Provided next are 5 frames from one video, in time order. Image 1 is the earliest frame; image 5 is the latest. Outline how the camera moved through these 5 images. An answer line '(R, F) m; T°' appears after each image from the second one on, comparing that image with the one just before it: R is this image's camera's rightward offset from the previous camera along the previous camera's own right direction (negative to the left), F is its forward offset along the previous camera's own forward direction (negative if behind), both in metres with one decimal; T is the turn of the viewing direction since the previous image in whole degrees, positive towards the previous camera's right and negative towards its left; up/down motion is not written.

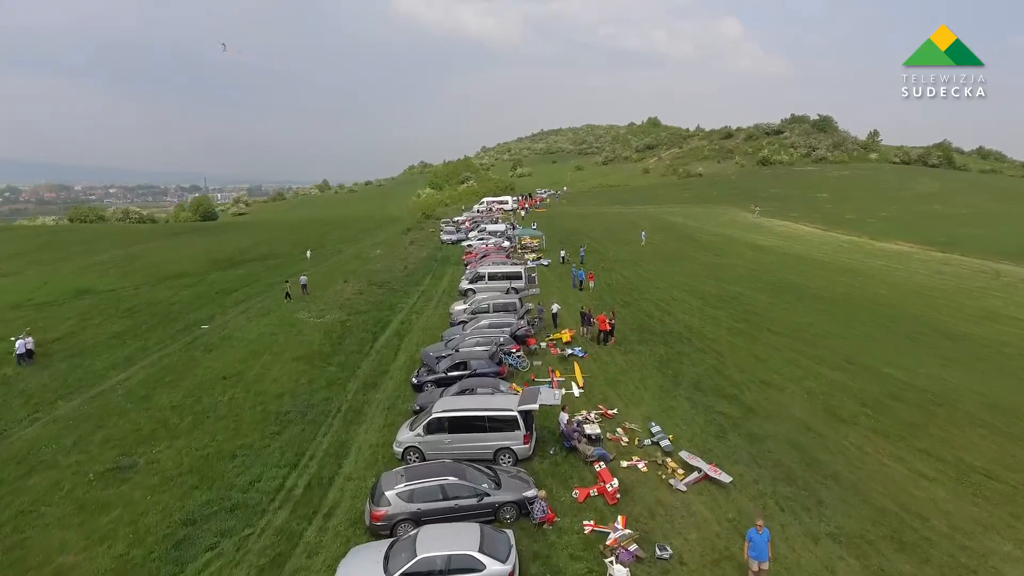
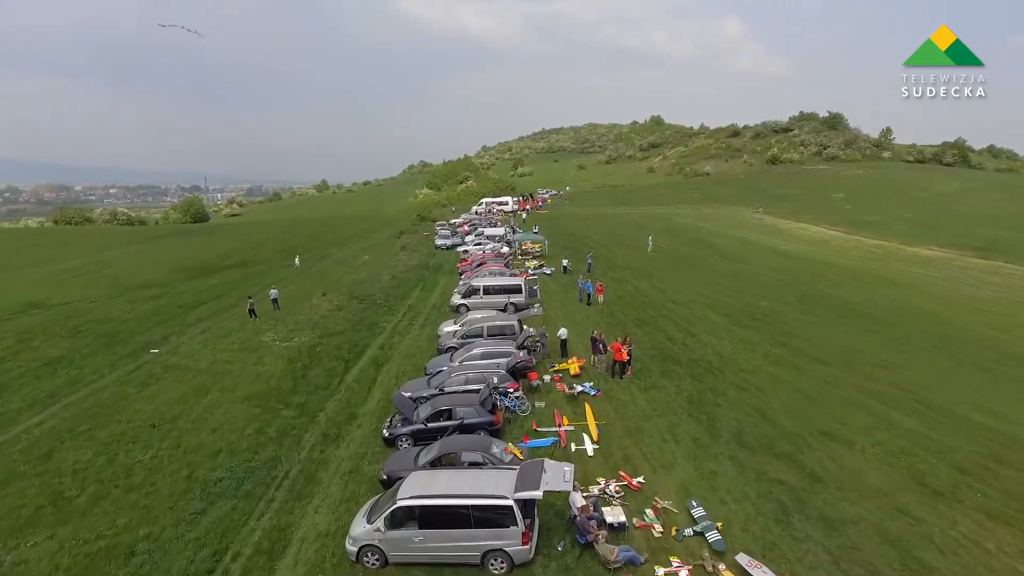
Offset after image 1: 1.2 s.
(+0.1, +4.1) m; 0°
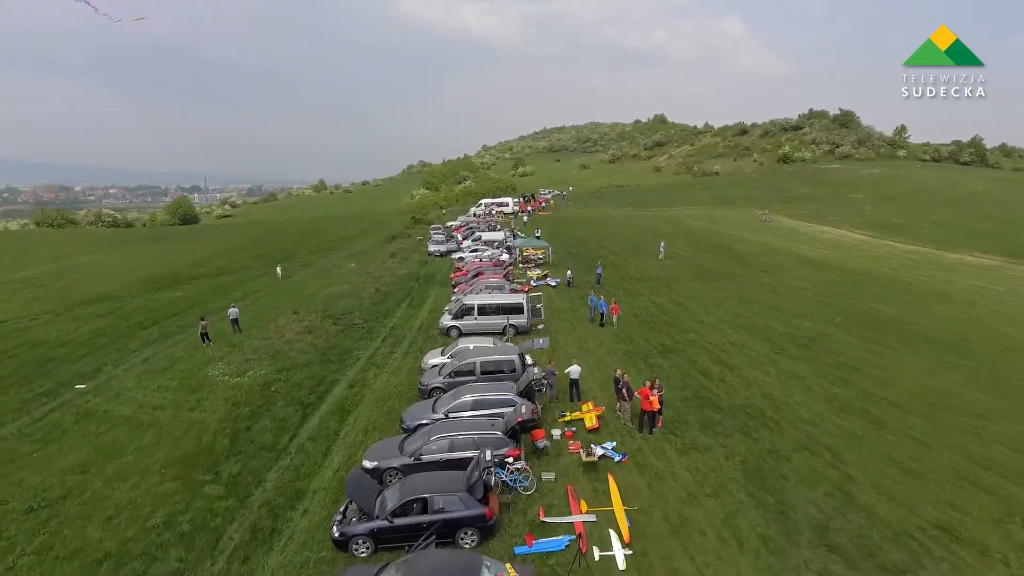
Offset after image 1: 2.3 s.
(0.0, +4.5) m; 0°
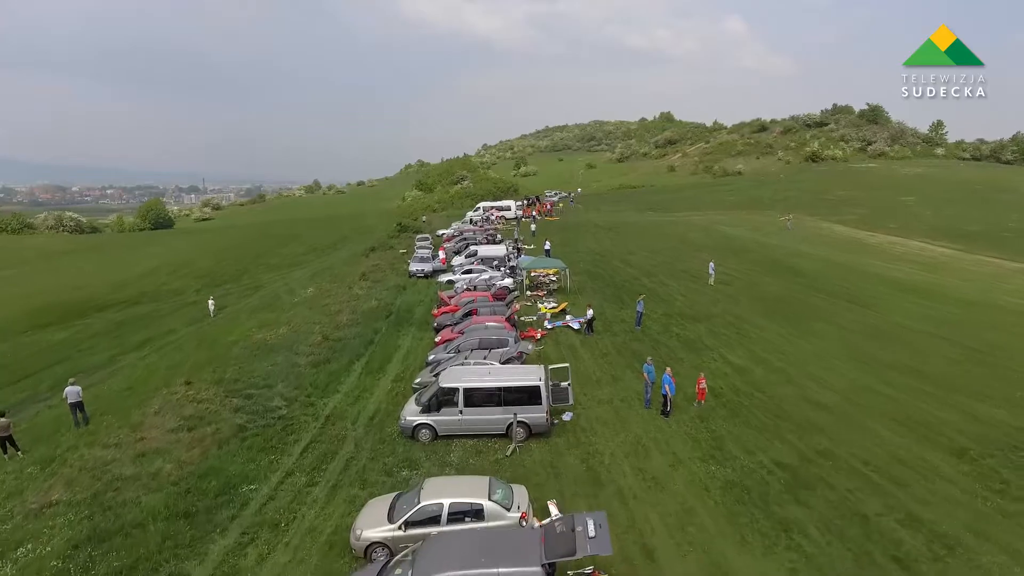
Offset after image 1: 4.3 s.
(-0.2, +10.0) m; 0°
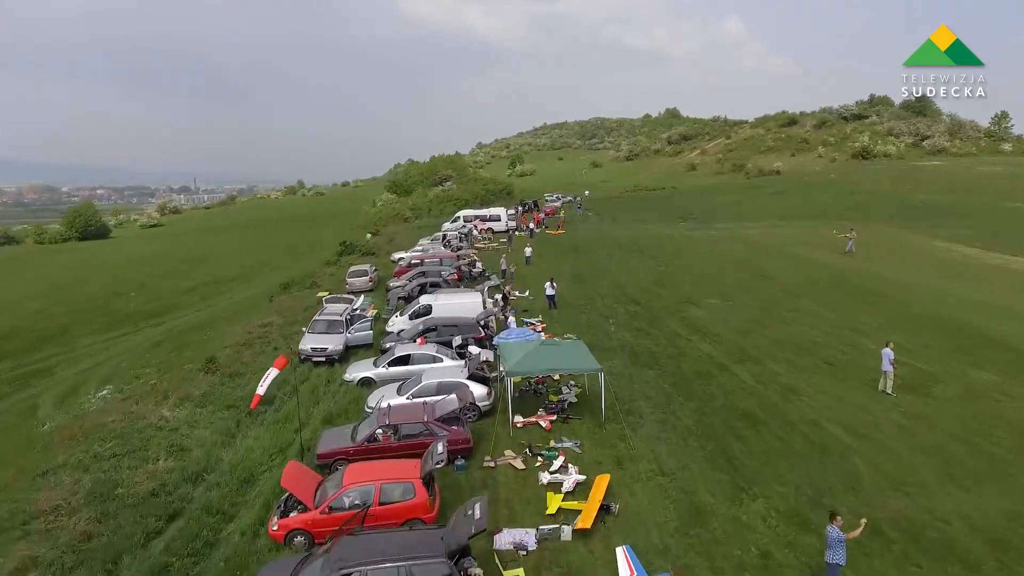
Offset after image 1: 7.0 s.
(+0.5, +16.3) m; 0°
